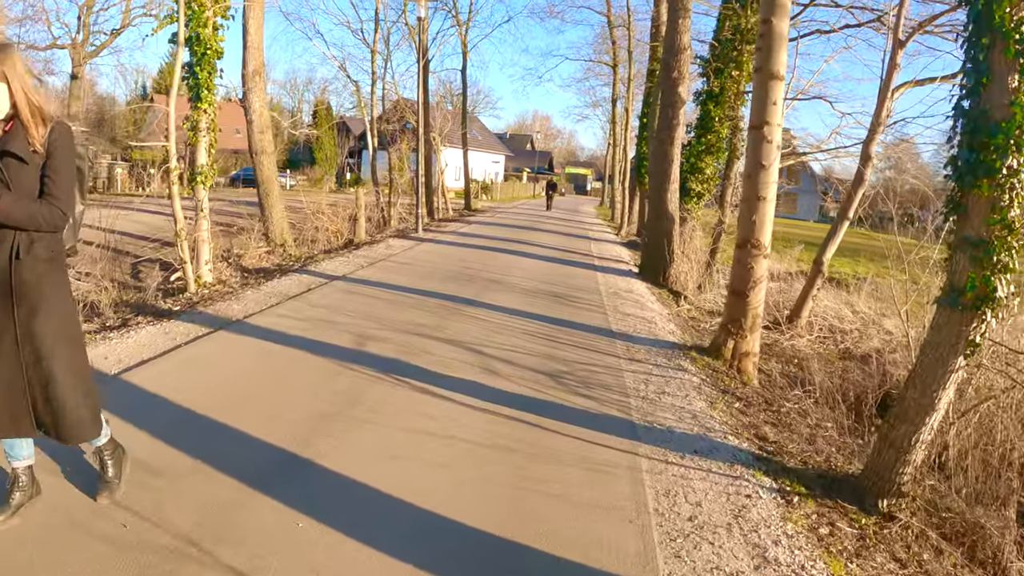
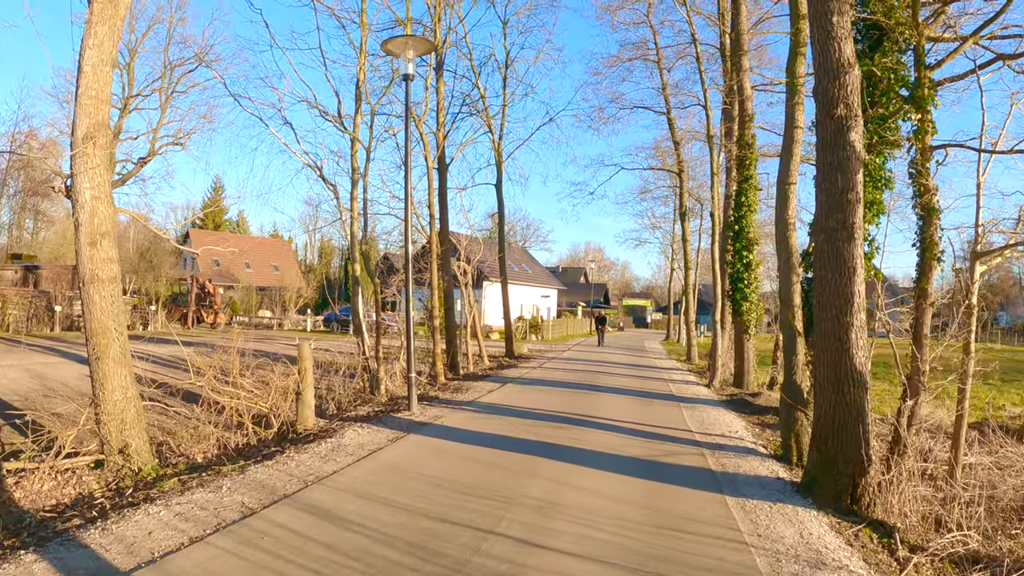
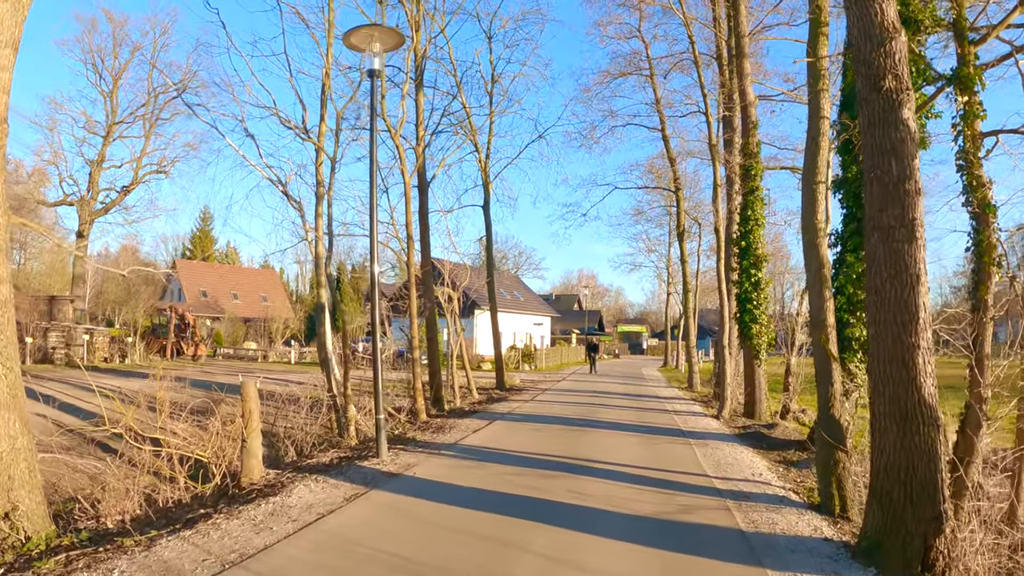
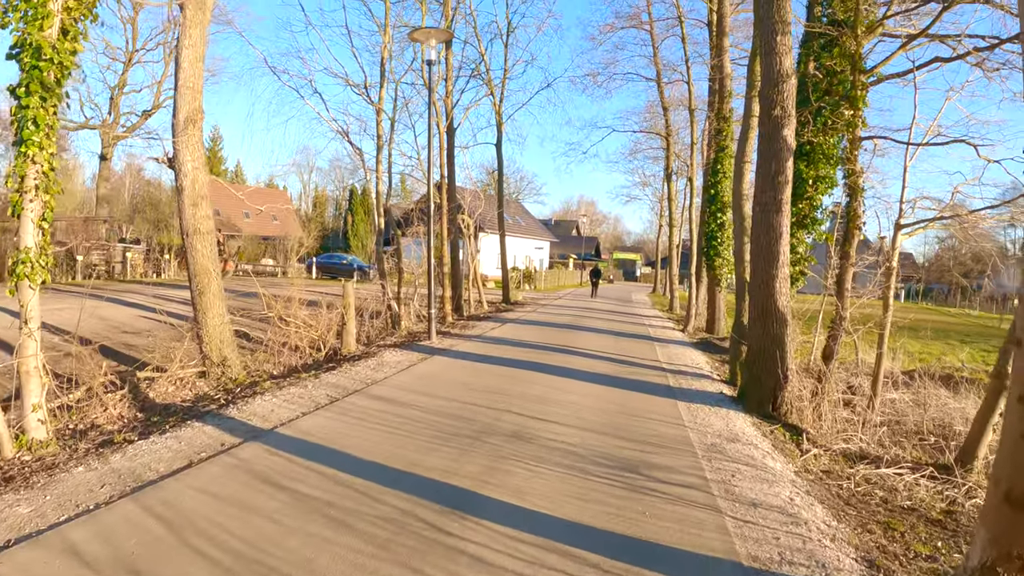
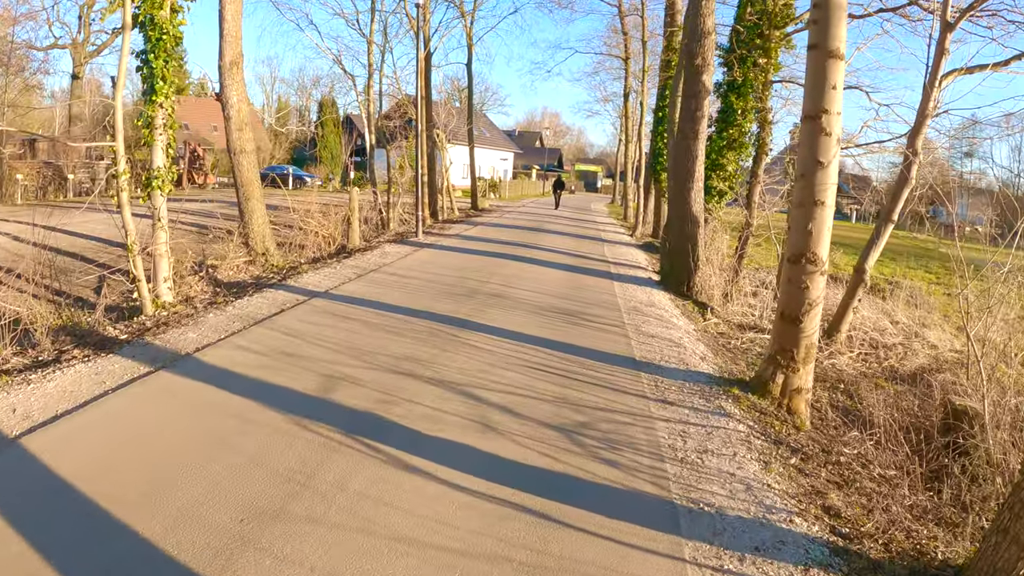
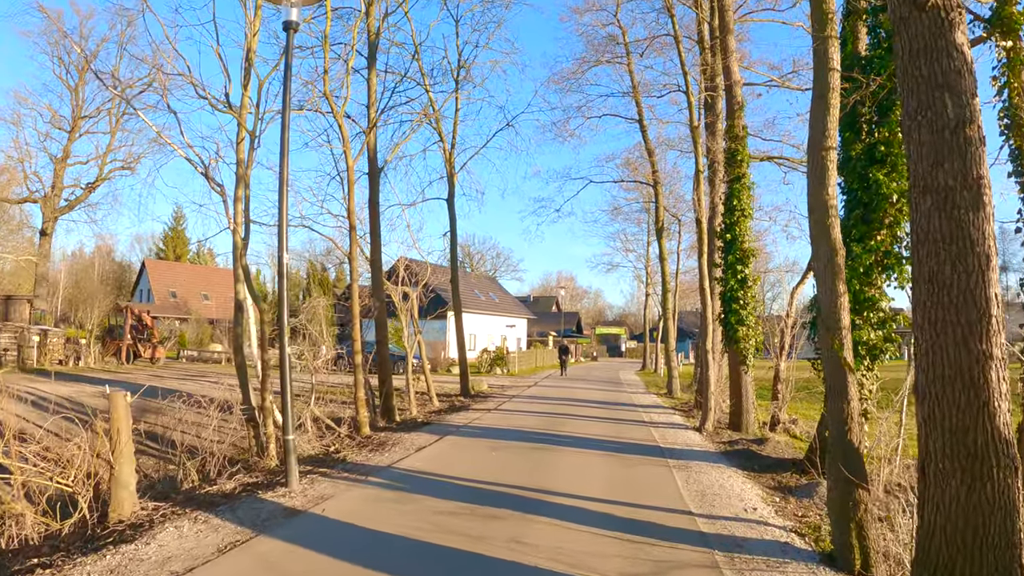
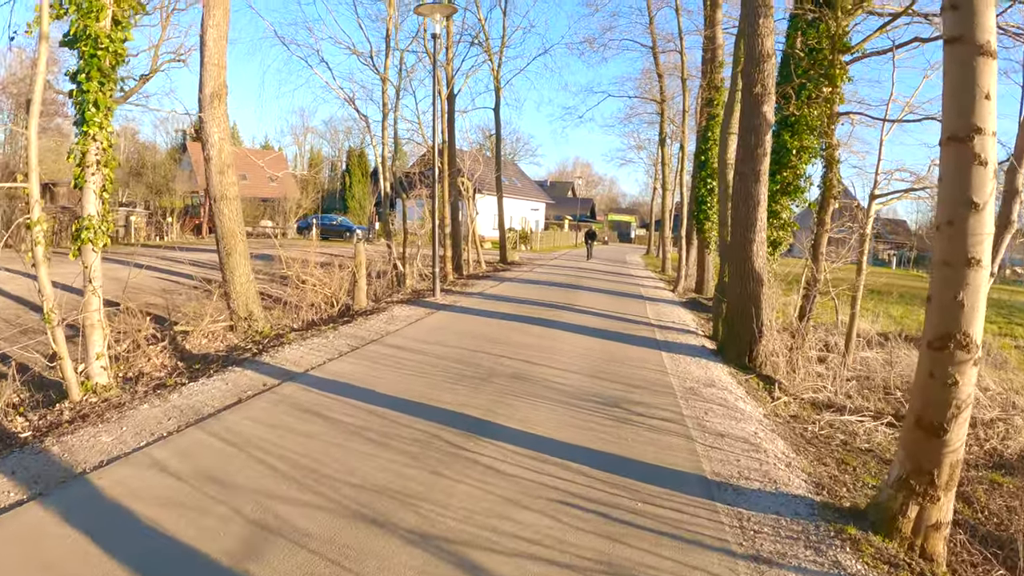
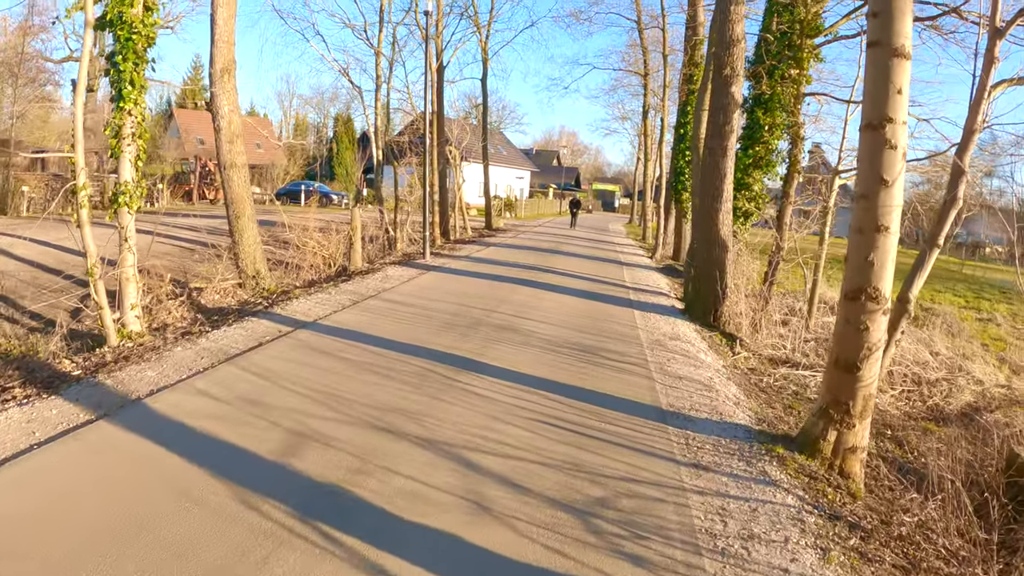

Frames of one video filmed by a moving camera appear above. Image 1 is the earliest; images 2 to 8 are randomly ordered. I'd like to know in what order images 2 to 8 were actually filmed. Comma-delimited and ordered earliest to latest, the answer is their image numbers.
5, 8, 7, 4, 2, 3, 6
